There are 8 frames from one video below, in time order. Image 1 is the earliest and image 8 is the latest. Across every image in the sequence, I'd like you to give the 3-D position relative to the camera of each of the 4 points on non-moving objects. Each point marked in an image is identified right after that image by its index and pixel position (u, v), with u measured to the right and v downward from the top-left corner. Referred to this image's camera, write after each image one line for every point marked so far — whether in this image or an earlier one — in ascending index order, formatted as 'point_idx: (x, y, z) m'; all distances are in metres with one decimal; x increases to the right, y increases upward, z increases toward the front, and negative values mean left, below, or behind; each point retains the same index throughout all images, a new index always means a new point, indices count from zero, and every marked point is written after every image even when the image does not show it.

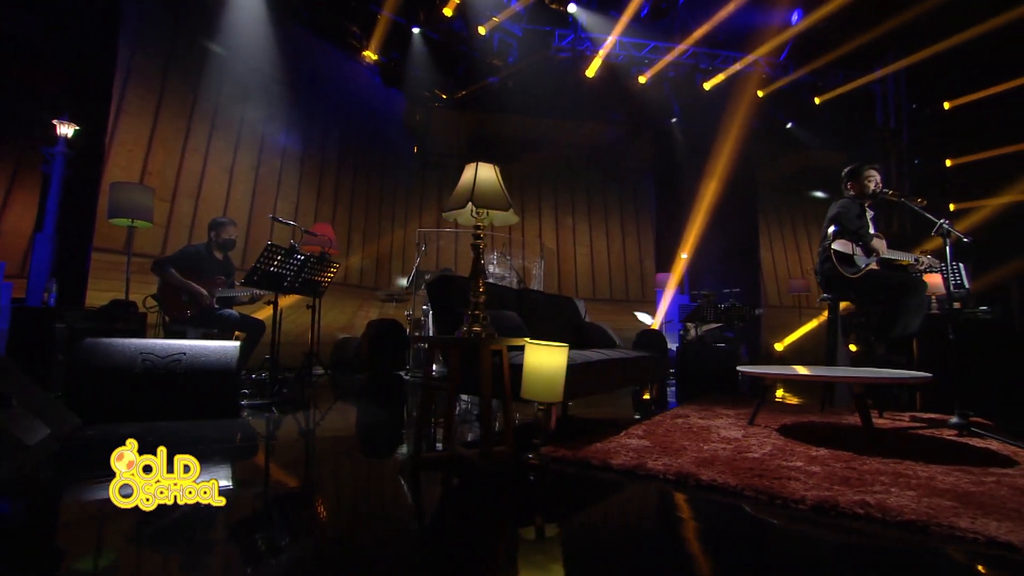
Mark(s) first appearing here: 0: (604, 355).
0: (+0.8, -0.6, +2.9) m
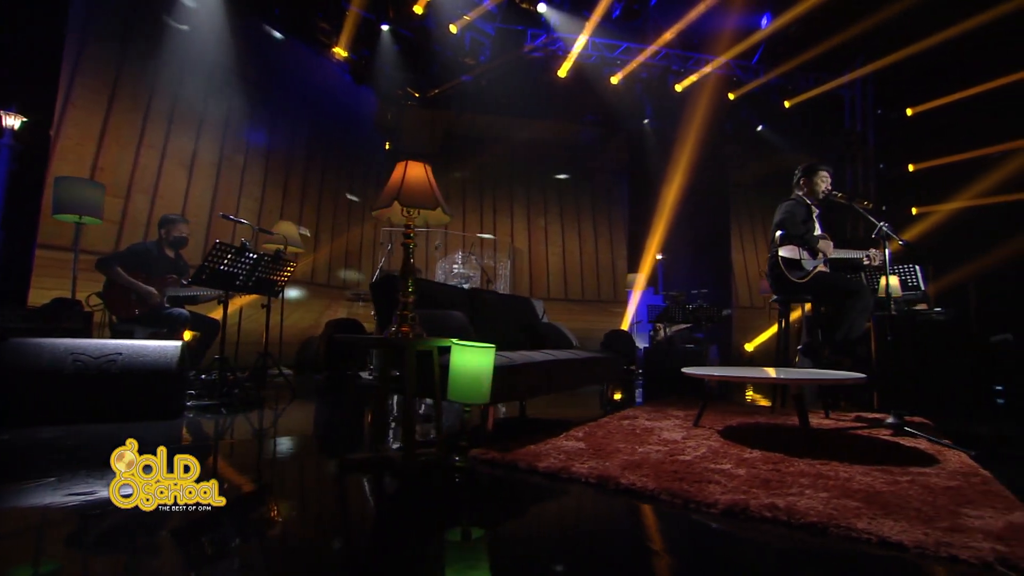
0: (+0.3, -0.6, +2.9) m
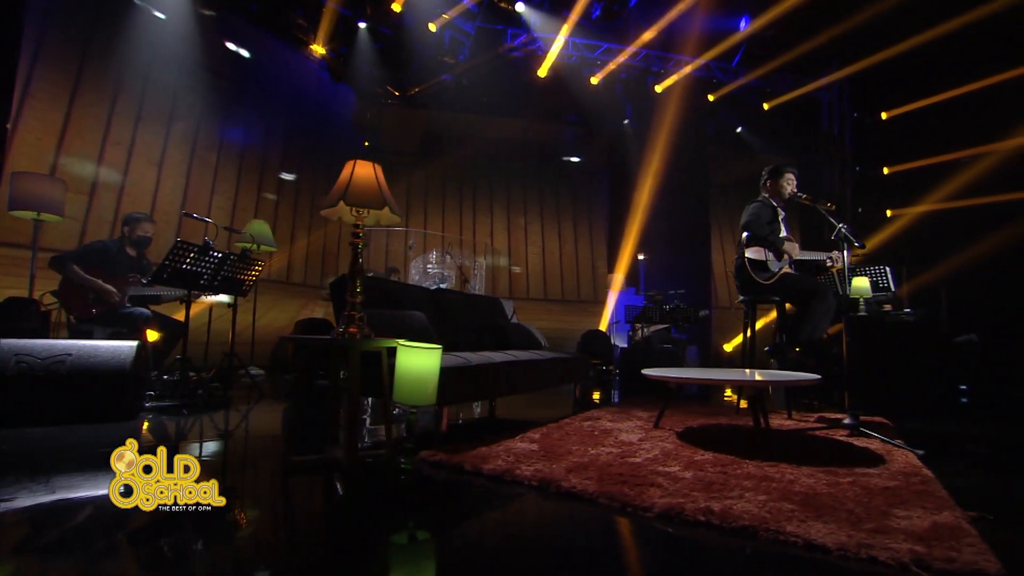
0: (0.0, -0.6, +2.9) m
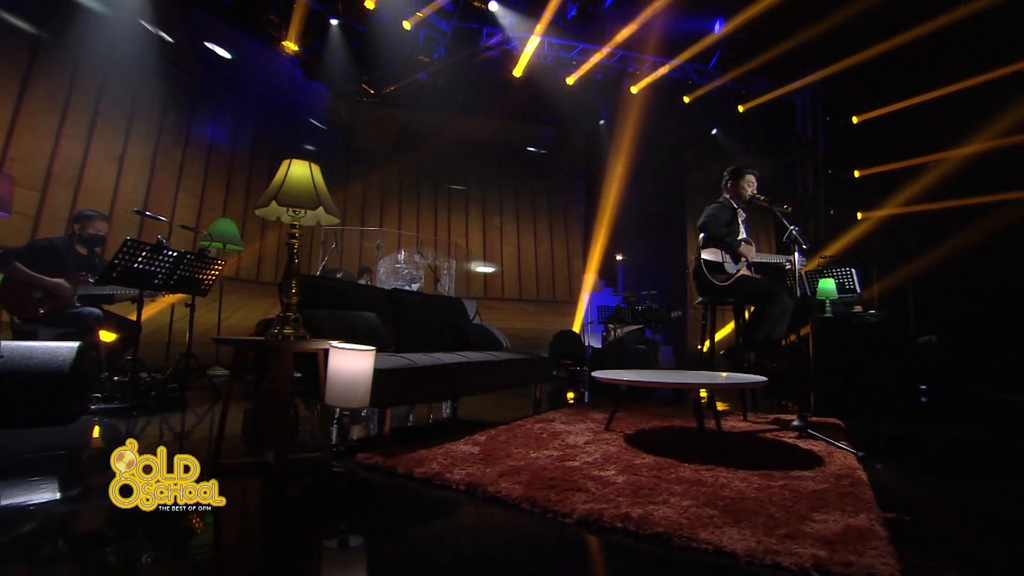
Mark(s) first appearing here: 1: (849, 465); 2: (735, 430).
0: (-0.4, -0.6, +2.8) m
1: (+2.4, -1.2, +2.3) m
2: (+2.0, -1.3, +3.0) m
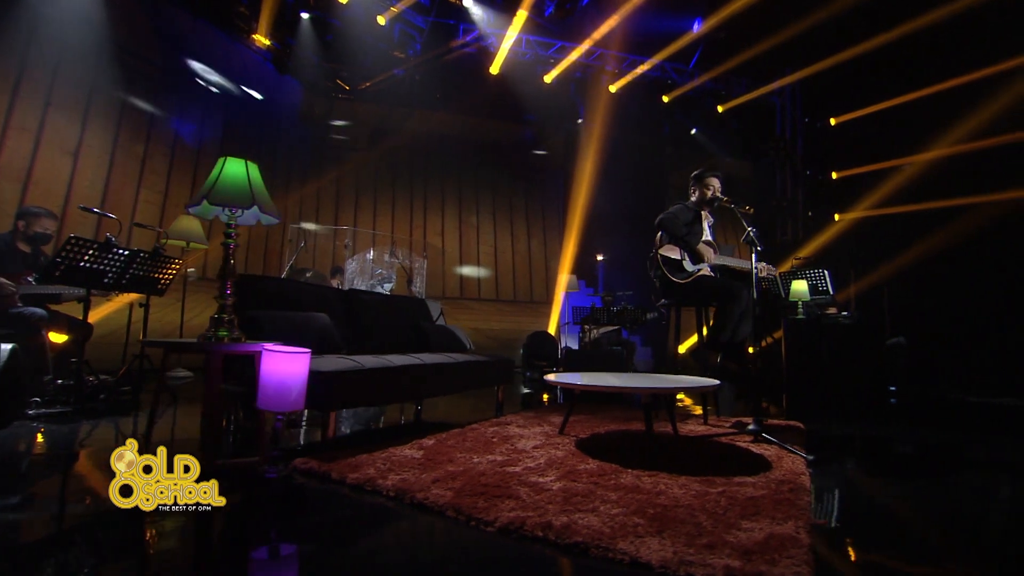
0: (-0.8, -0.6, +2.8) m
1: (+2.0, -1.3, +2.3) m
2: (+1.6, -1.3, +3.0) m
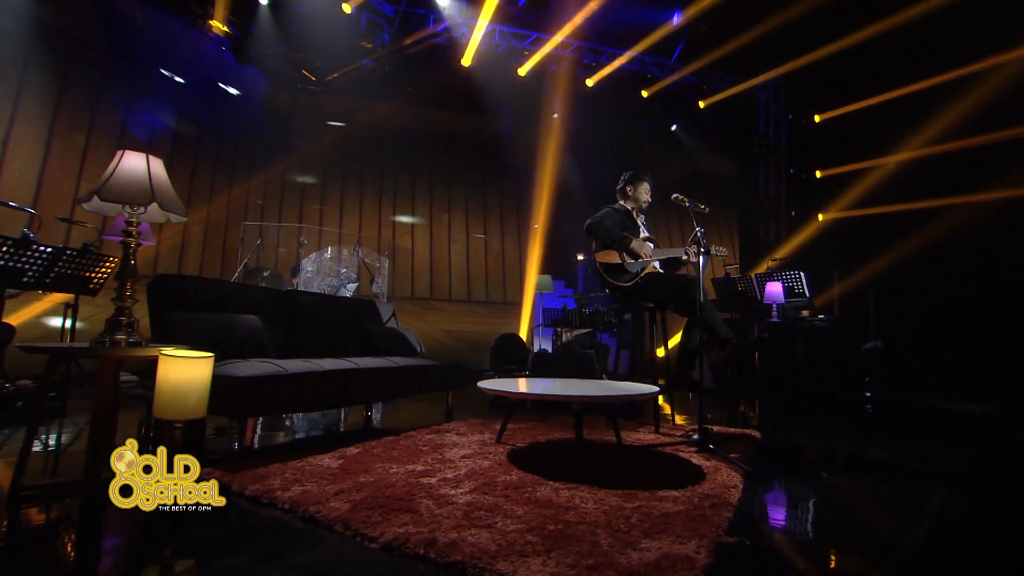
0: (-1.3, -0.6, +2.7) m
1: (+1.5, -1.3, +2.2) m
2: (+1.1, -1.4, +2.9) m
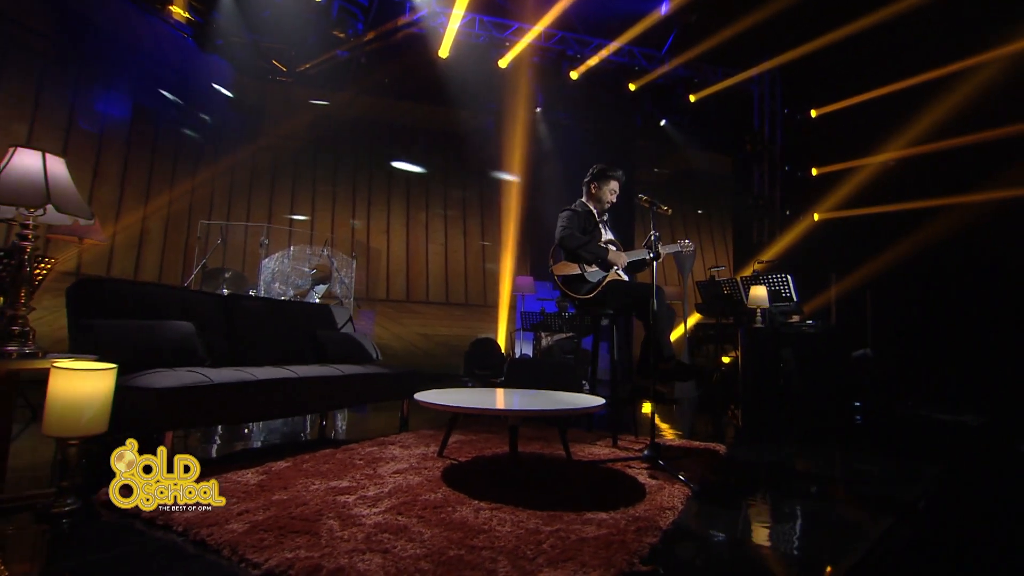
0: (-1.8, -0.7, +2.7) m
1: (+1.0, -1.4, +2.1) m
2: (+0.7, -1.4, +2.8) m
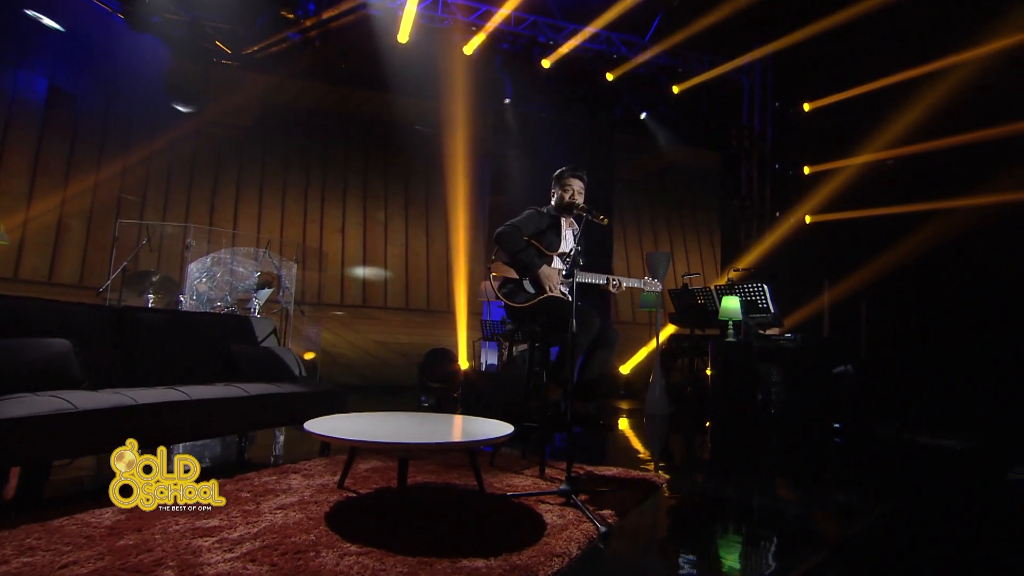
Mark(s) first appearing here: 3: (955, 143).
0: (-2.4, -0.8, +2.5) m
1: (+0.3, -1.6, +1.9) m
2: (0.0, -1.6, +2.6) m
3: (+6.6, +2.1, +4.8) m
